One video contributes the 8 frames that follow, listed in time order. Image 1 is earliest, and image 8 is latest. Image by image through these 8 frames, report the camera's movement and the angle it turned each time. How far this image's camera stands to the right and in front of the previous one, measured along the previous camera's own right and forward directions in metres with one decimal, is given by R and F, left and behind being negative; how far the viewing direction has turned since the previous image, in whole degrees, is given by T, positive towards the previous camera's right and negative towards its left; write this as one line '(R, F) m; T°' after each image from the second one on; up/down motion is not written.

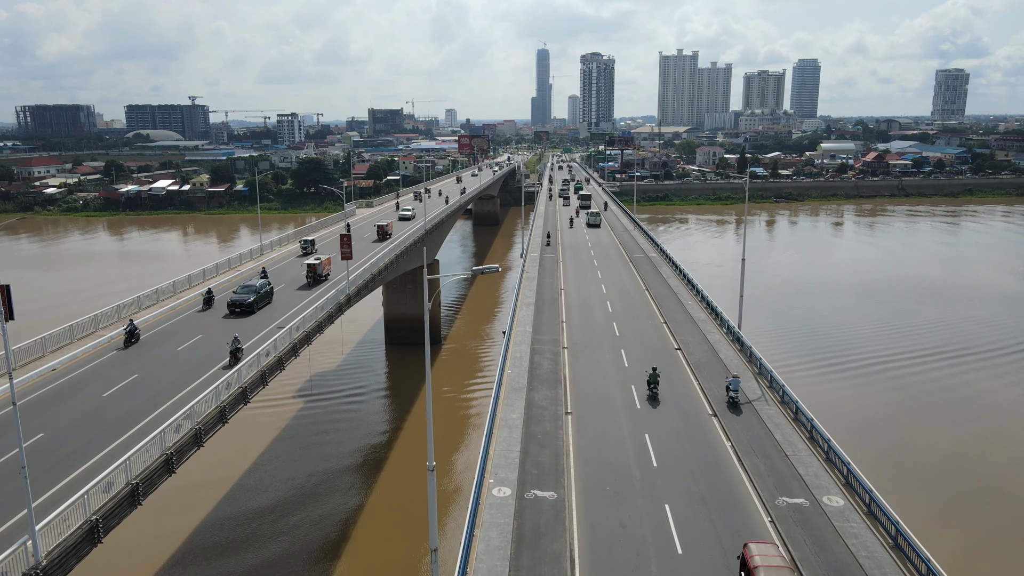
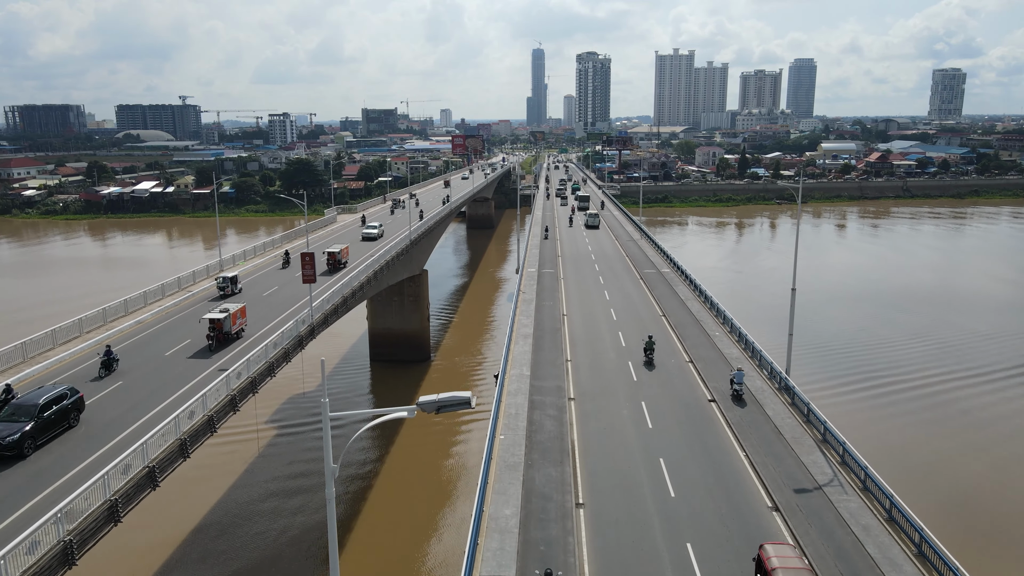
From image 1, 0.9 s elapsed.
(0.0, +3.2) m; 0°
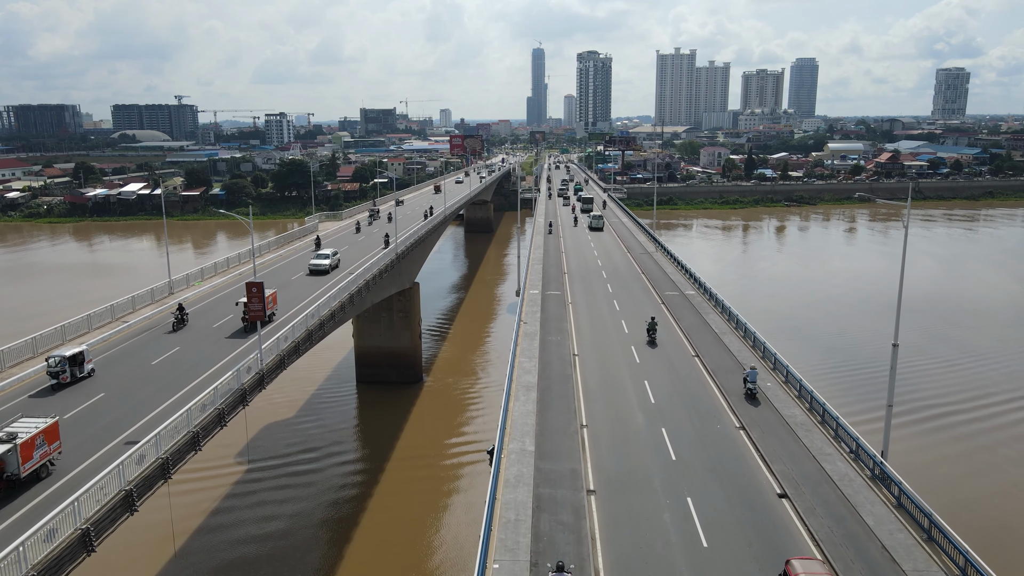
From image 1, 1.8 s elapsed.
(0.0, +3.4) m; 0°
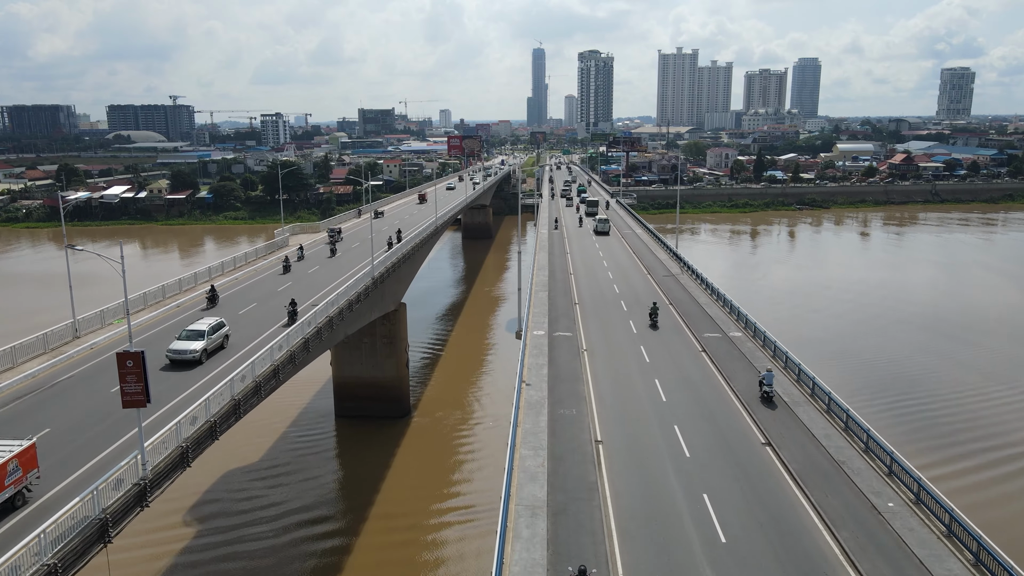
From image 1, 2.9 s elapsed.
(0.0, +4.3) m; 0°
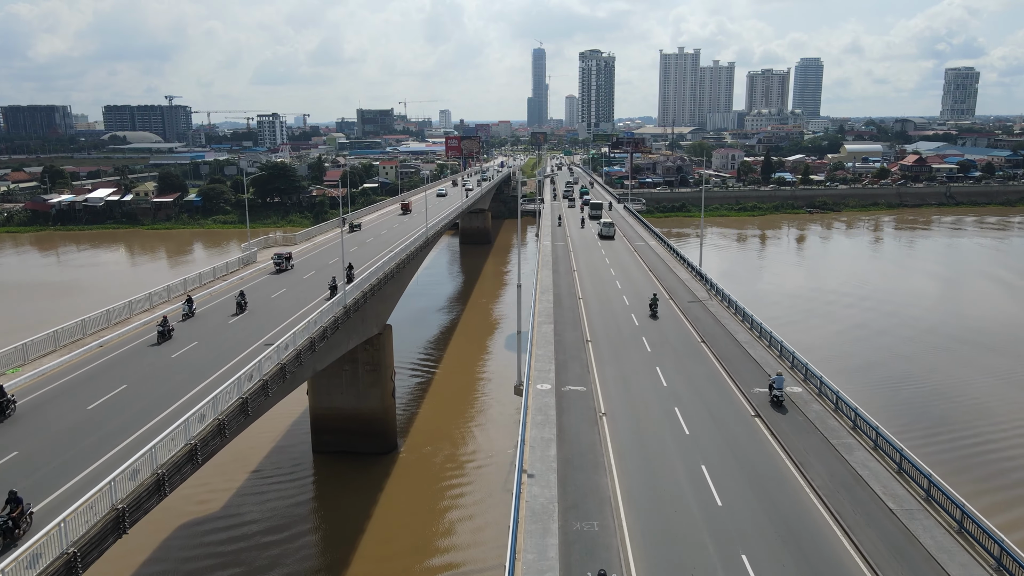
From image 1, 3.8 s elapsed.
(+0.1, +3.5) m; 0°
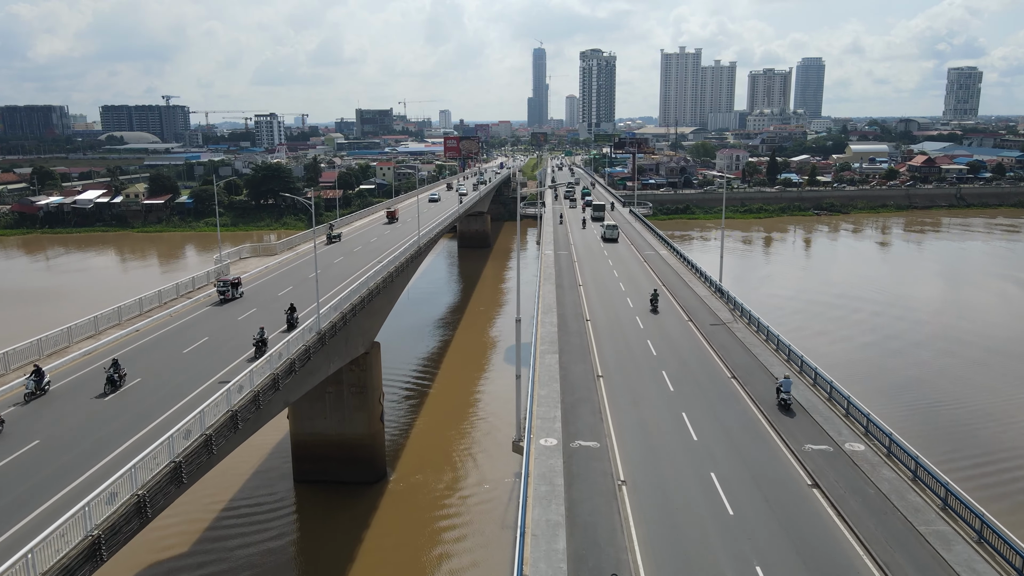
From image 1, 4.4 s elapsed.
(0.0, +2.3) m; 0°
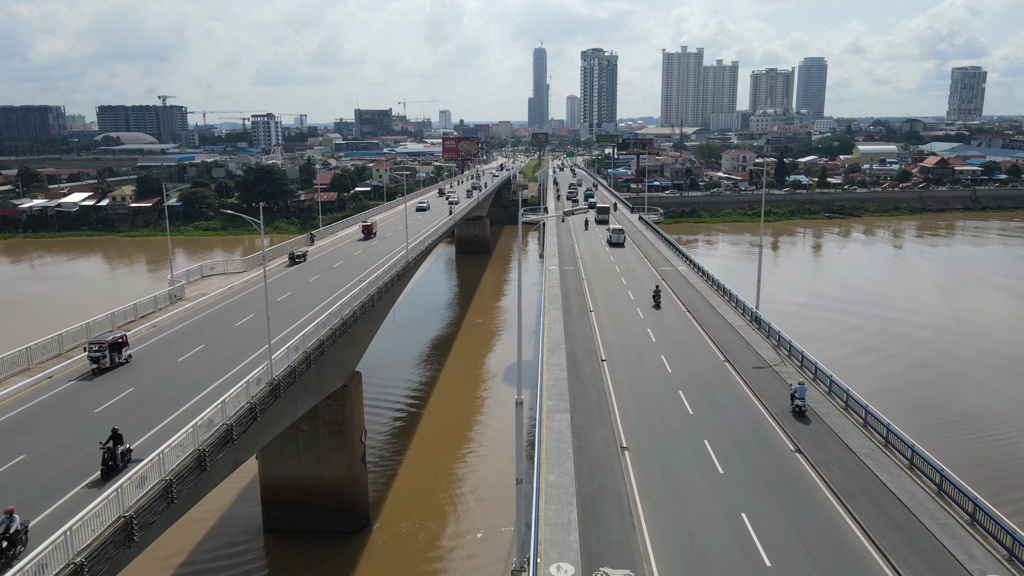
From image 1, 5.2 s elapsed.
(0.0, +3.1) m; 0°
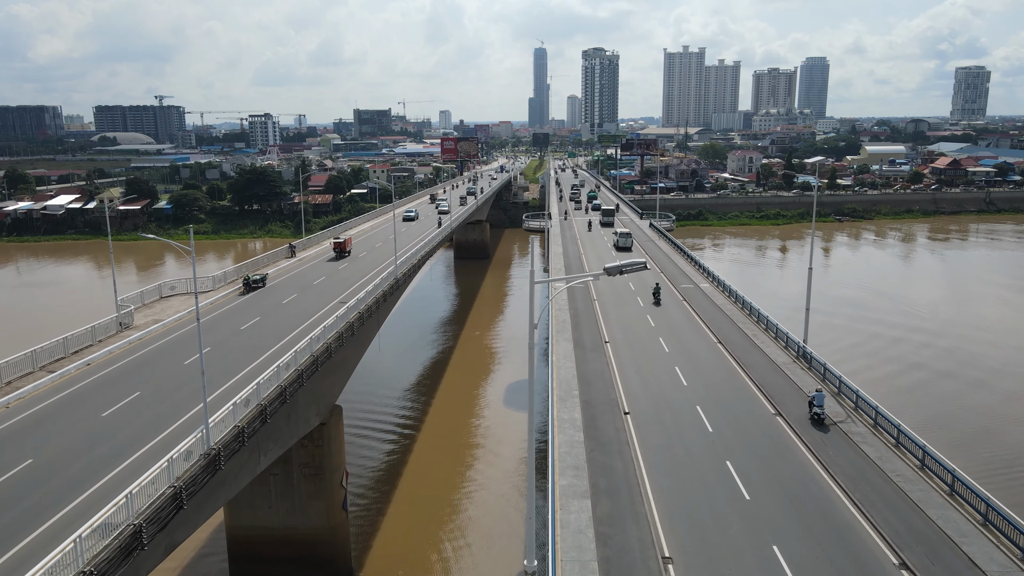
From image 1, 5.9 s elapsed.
(0.0, +2.8) m; 0°
